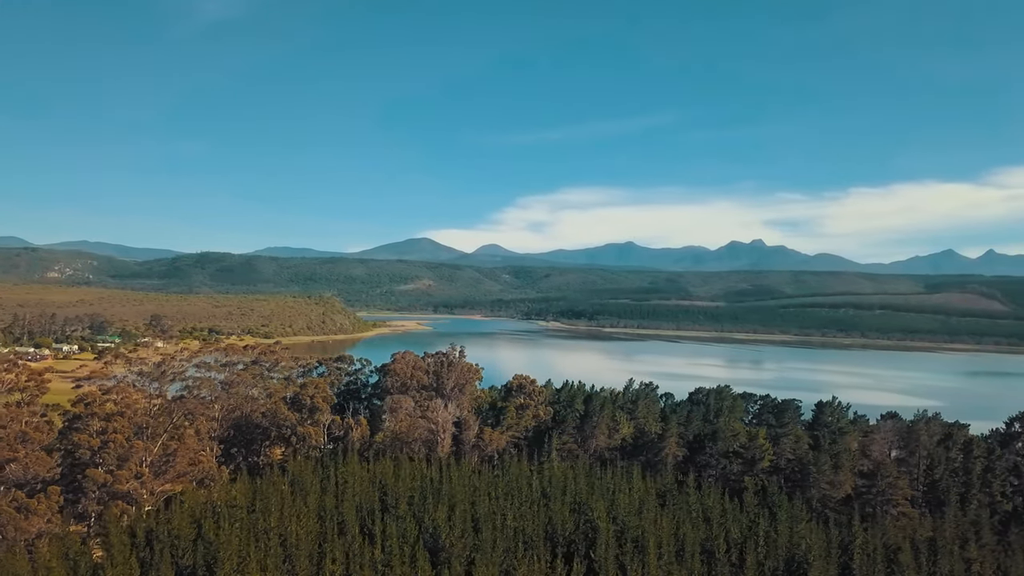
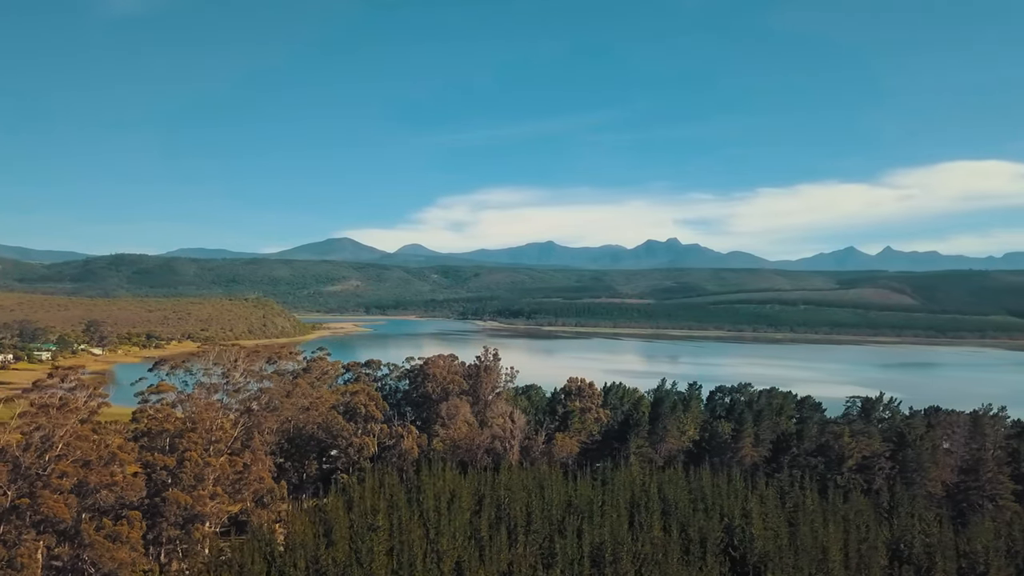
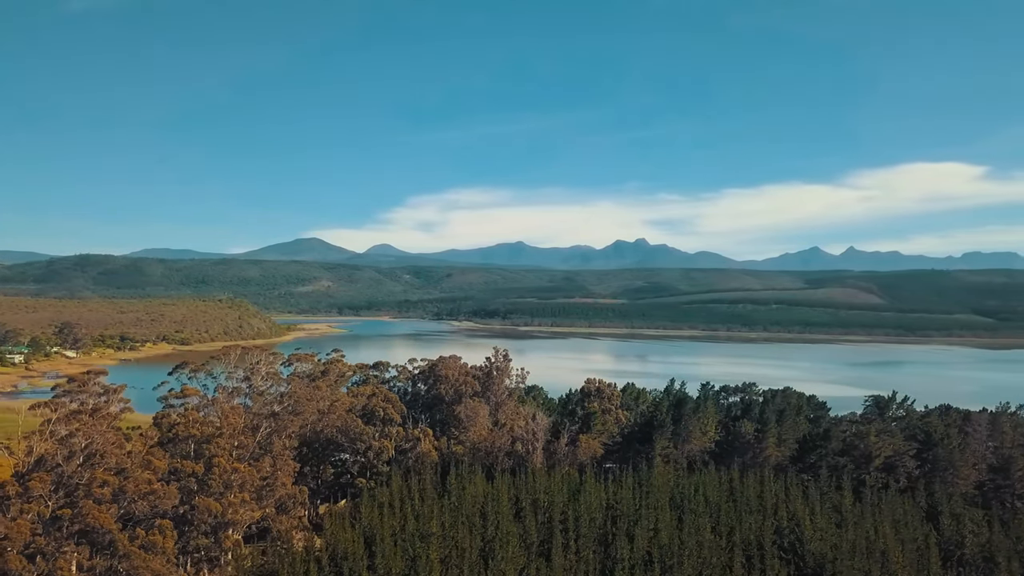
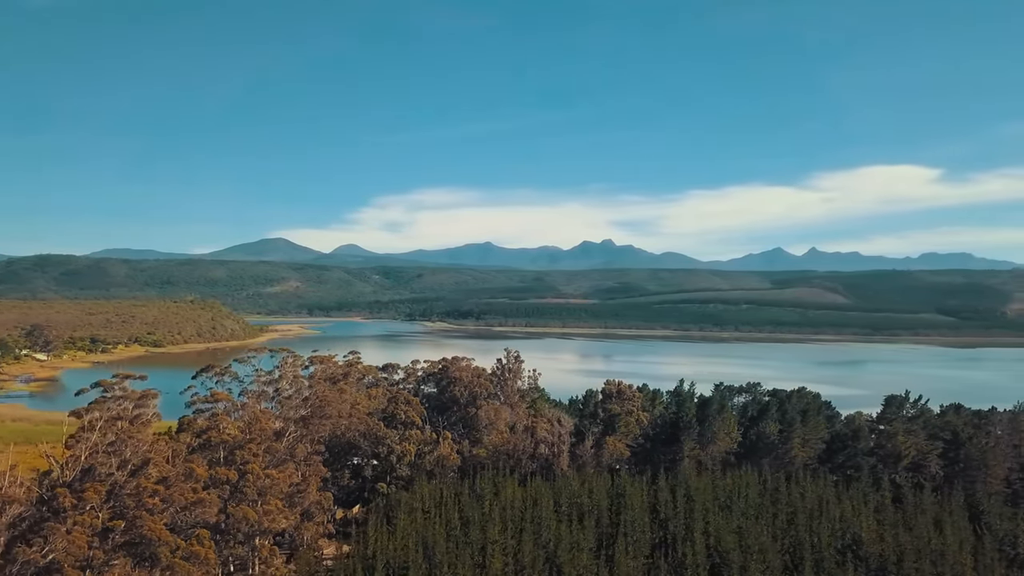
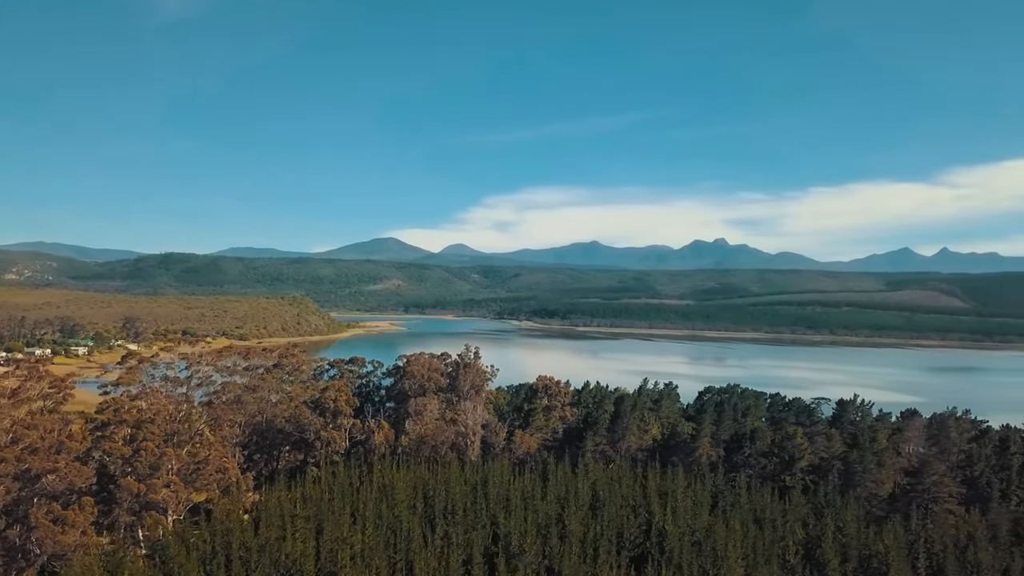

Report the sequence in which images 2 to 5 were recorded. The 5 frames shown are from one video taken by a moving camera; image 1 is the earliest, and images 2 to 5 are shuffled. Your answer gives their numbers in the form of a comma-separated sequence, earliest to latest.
5, 2, 3, 4
